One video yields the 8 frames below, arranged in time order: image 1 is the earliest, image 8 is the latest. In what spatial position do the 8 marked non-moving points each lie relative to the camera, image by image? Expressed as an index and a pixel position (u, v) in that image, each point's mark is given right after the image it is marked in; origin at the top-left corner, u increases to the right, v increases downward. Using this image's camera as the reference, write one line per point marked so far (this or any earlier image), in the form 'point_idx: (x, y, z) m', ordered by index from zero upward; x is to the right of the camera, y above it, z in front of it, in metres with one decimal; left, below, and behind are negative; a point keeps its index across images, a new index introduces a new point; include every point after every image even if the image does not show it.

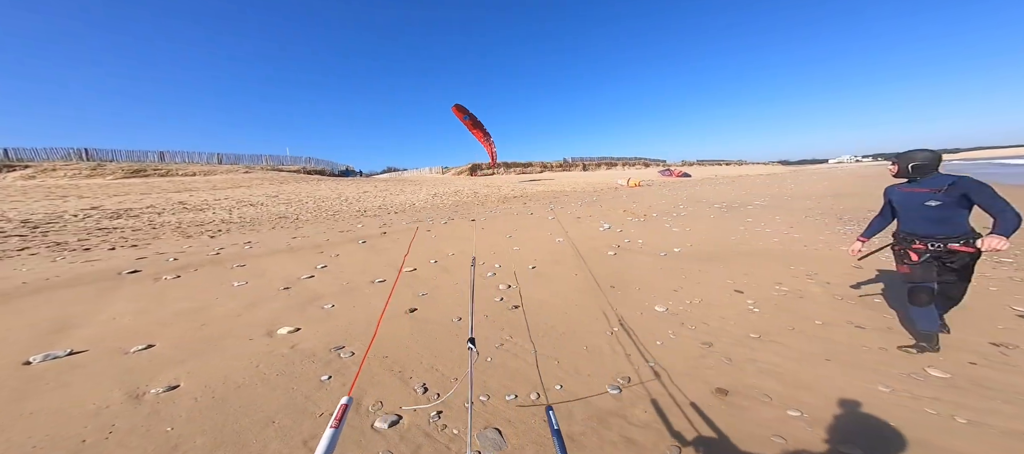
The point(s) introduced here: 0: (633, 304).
0: (+1.6, -1.0, +4.2) m
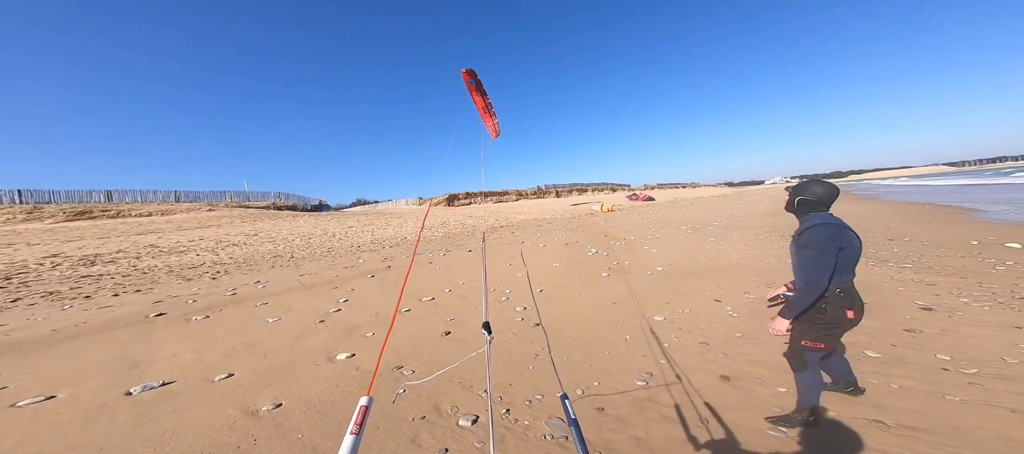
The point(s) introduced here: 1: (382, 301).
0: (+1.9, -1.4, +4.9) m
1: (-2.3, -1.3, +5.6) m
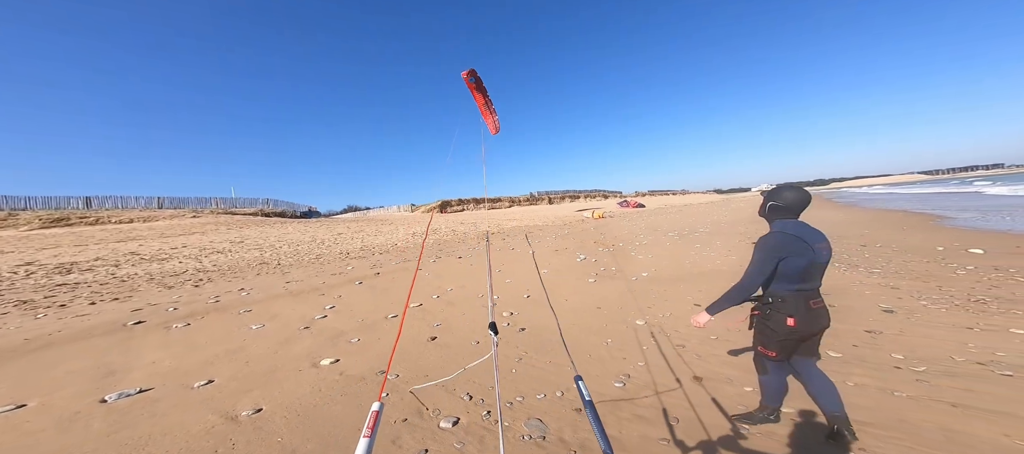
0: (+1.7, -1.5, +5.0) m
1: (-2.6, -1.4, +5.6) m
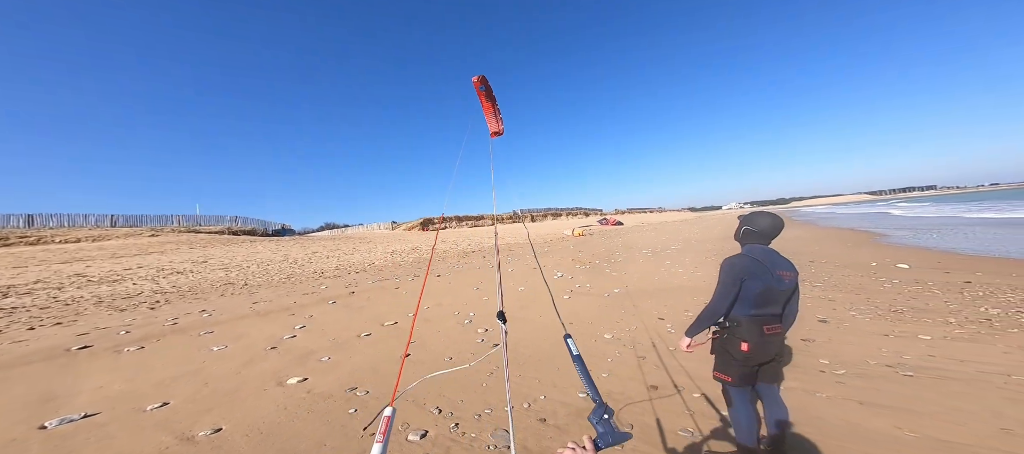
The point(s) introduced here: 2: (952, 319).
0: (+1.3, -1.8, +5.2) m
1: (-3.0, -1.8, +5.5) m
2: (+6.8, -1.4, +4.9) m
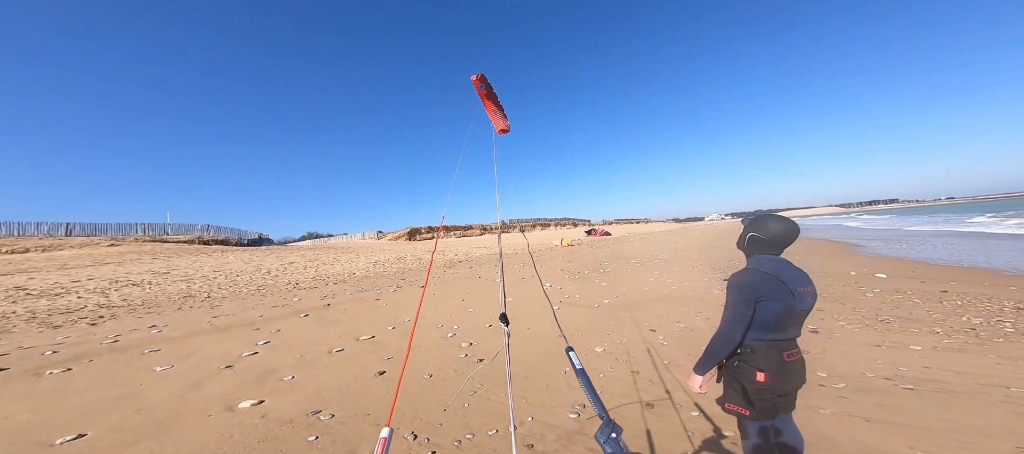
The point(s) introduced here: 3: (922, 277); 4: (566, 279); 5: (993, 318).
0: (+1.1, -1.9, +5.0) m
1: (-3.2, -1.9, +5.1) m
2: (+6.6, -1.6, +4.8) m
3: (+13.0, -1.6, +10.0) m
4: (+1.9, -1.8, +10.8) m
5: (+8.3, -1.6, +5.4) m
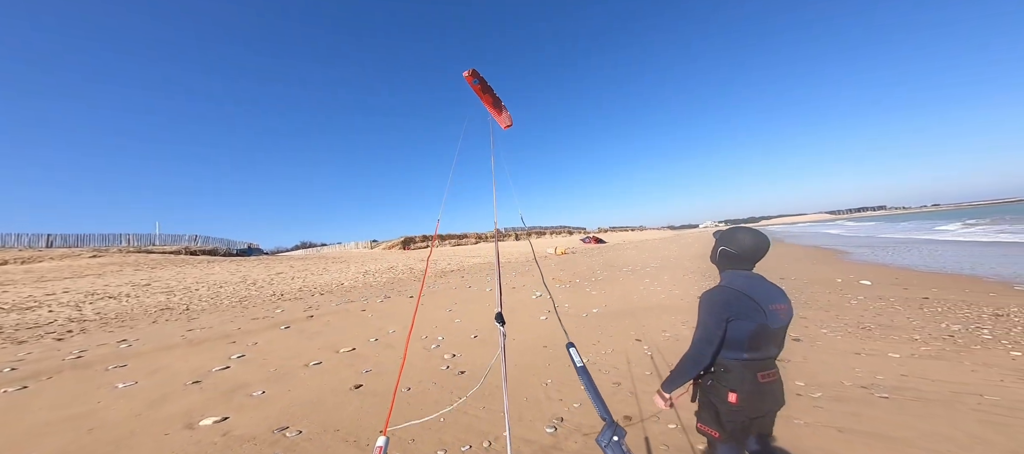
0: (+0.8, -2.1, +4.9) m
1: (-3.5, -2.1, +5.1) m
2: (+6.3, -1.7, +4.9) m
3: (+12.7, -1.8, +10.1) m
4: (+1.5, -2.1, +10.7) m
5: (+8.0, -1.7, +5.4) m
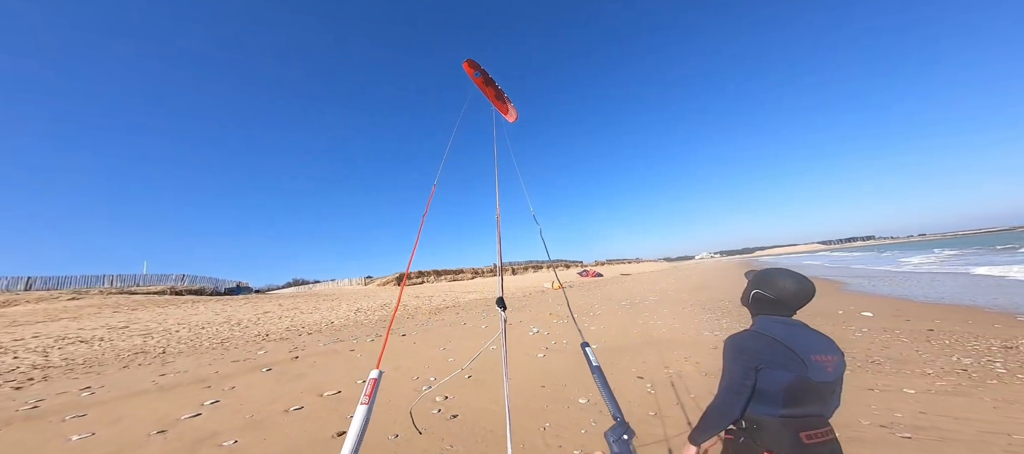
0: (+0.7, -2.6, +4.6) m
1: (-3.6, -2.6, +4.7) m
2: (+6.2, -2.1, +4.7) m
3: (+12.6, -2.8, +9.9) m
4: (+1.4, -3.2, +10.4) m
5: (+7.9, -2.2, +5.3) m
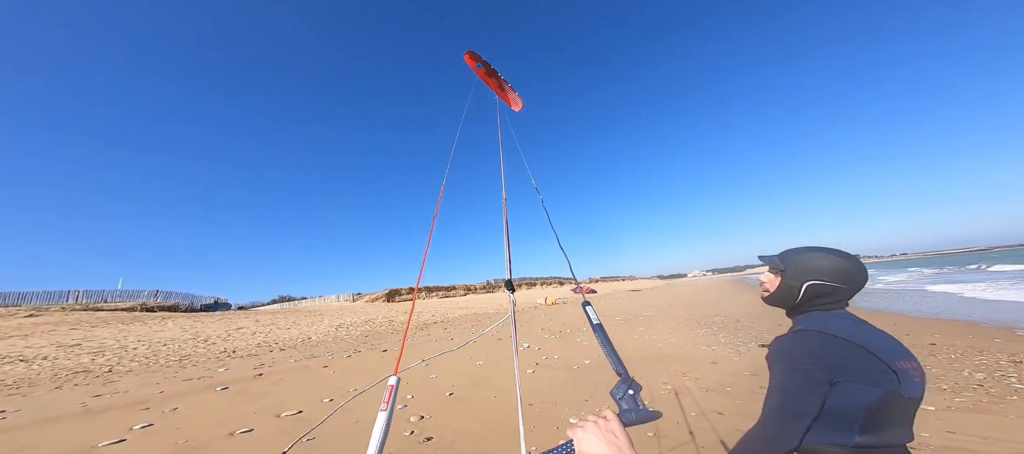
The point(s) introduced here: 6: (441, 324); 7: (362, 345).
0: (+0.5, -2.6, +4.2) m
1: (-3.8, -2.6, +4.2) m
2: (+6.0, -2.2, +4.4) m
3: (+12.2, -3.1, +9.7) m
4: (+1.1, -3.5, +9.9) m
5: (+7.7, -2.2, +5.0) m
6: (-3.3, -4.5, +14.4) m
7: (-4.3, -3.4, +9.1) m
